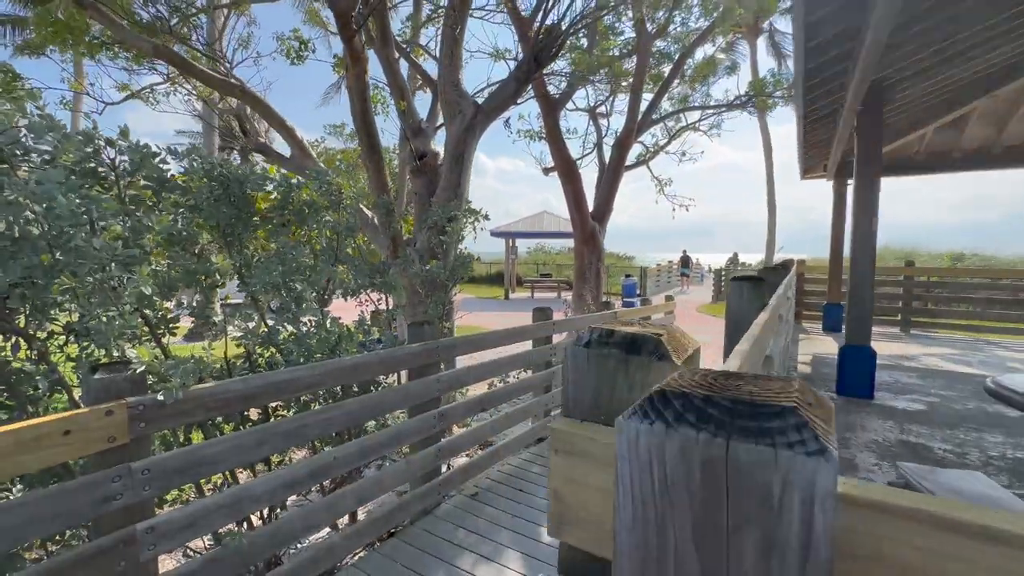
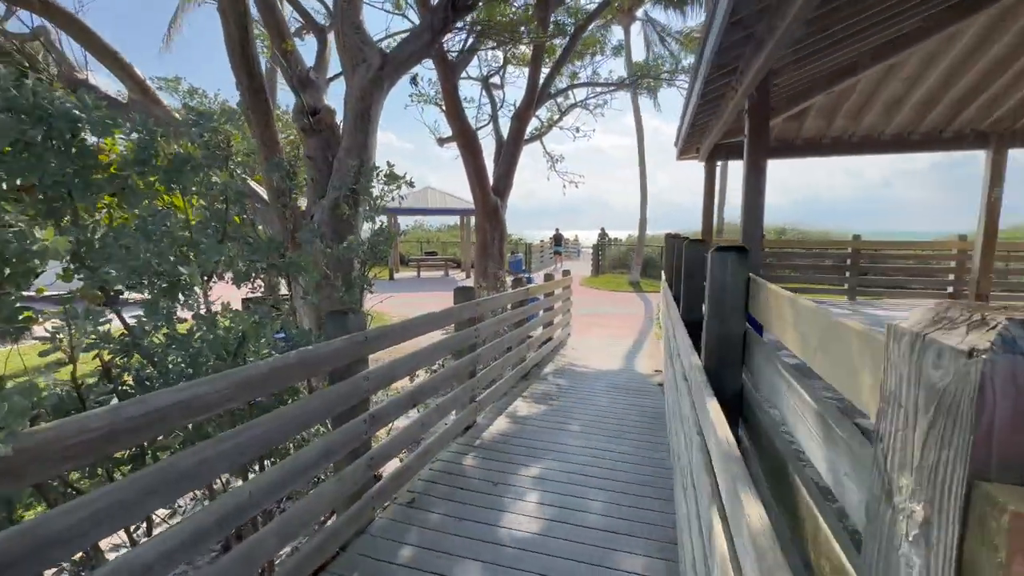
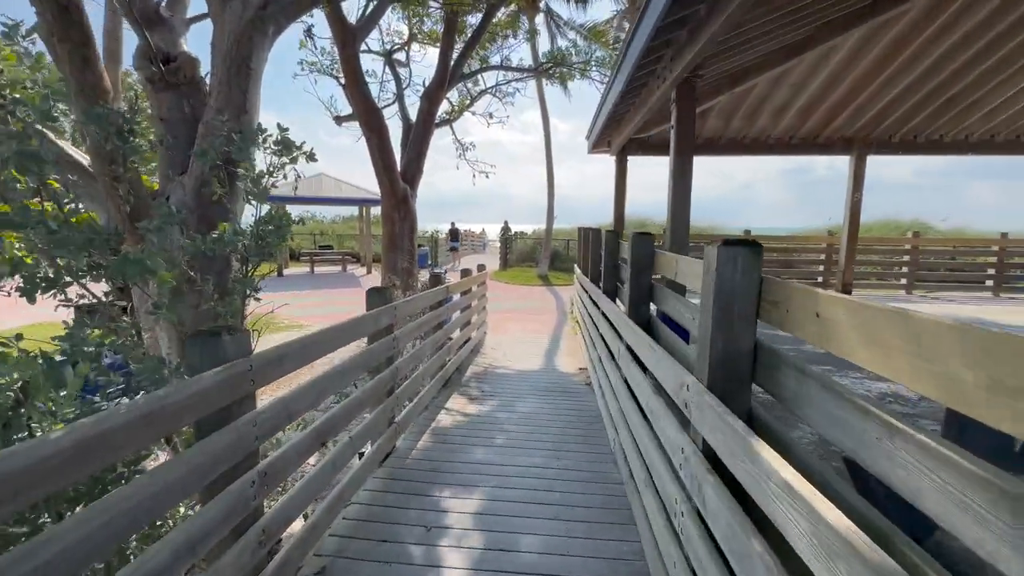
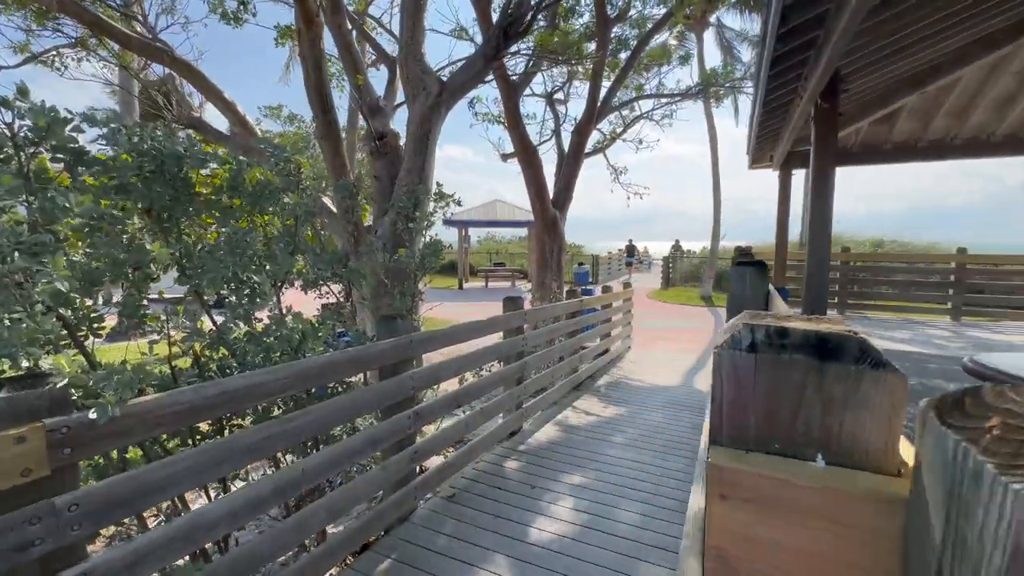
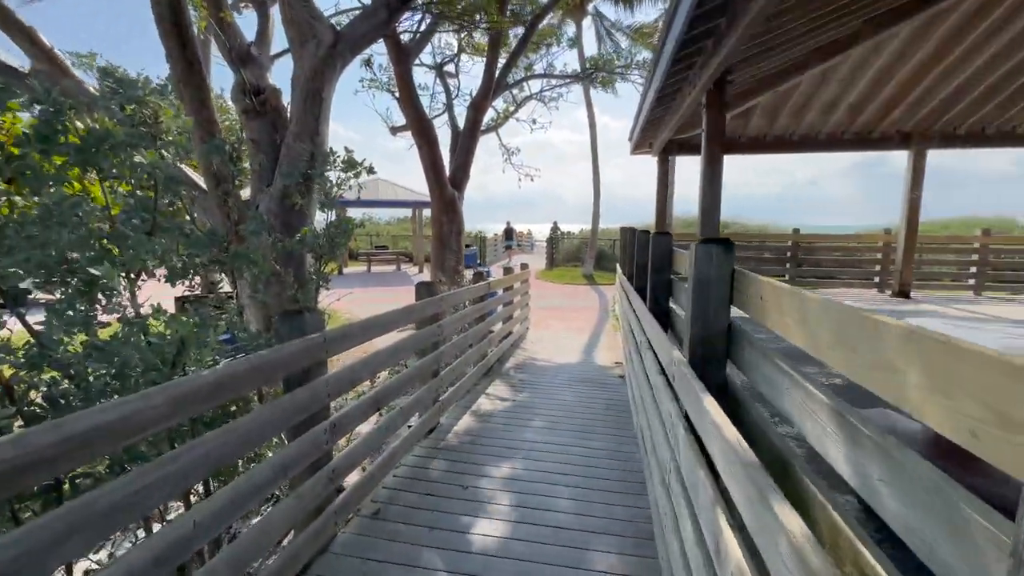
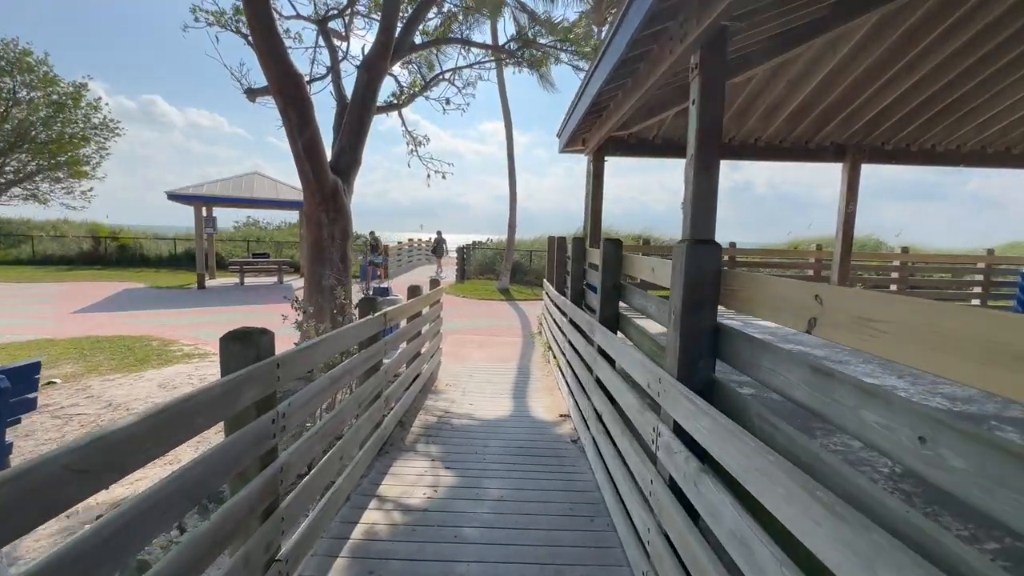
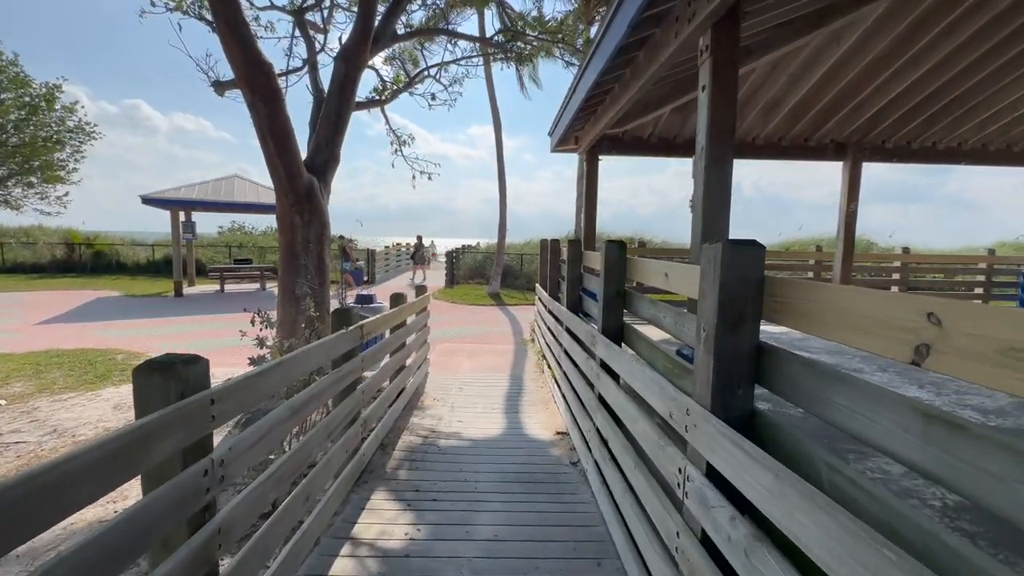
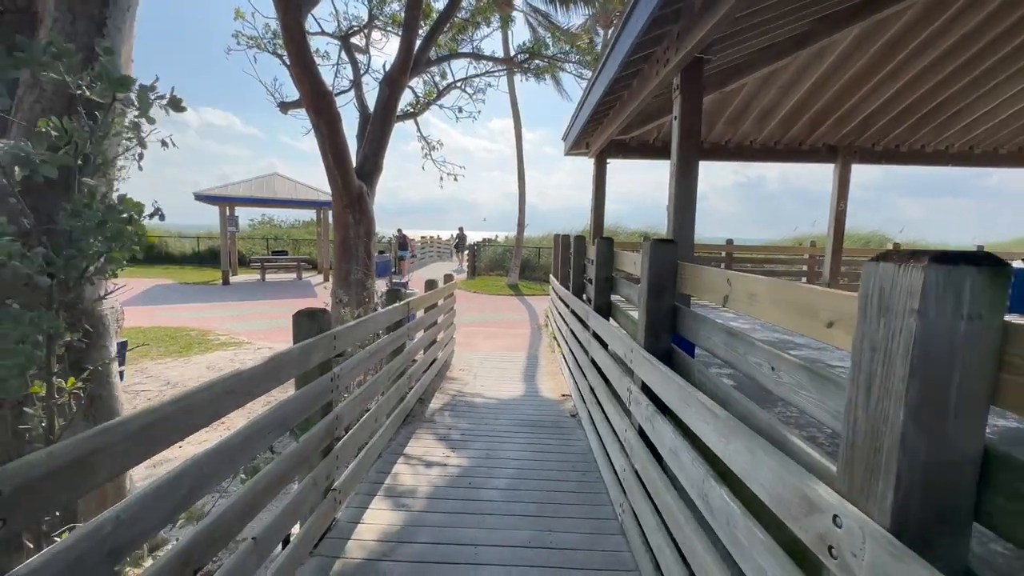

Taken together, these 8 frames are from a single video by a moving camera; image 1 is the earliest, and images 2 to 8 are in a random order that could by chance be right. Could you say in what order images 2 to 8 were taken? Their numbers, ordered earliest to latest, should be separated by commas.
4, 2, 5, 3, 8, 6, 7
